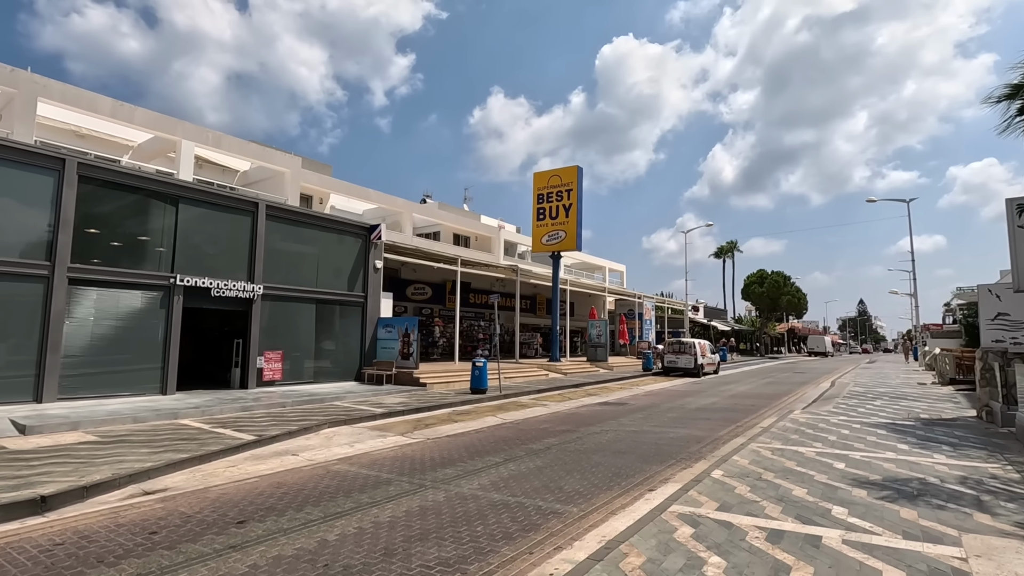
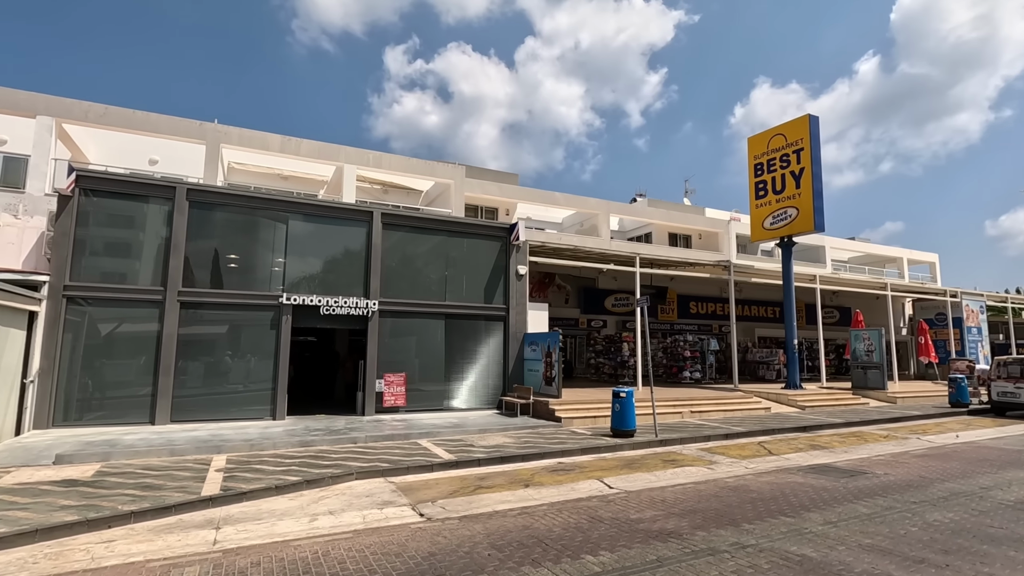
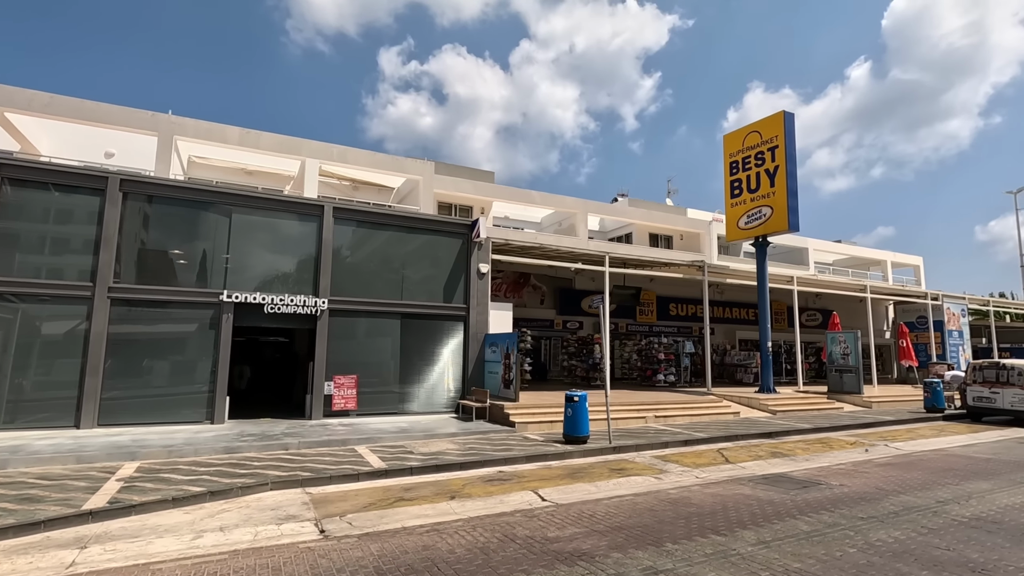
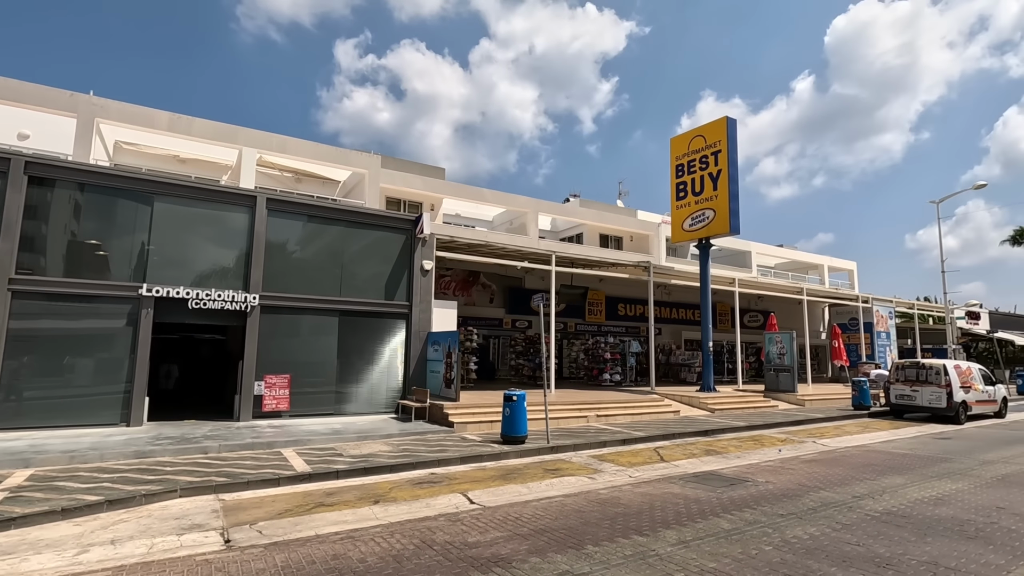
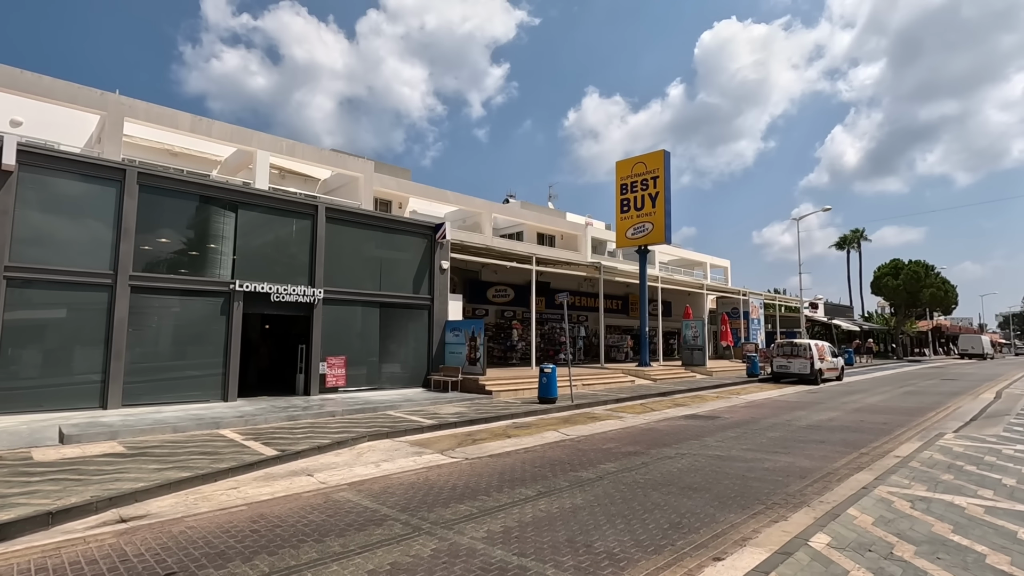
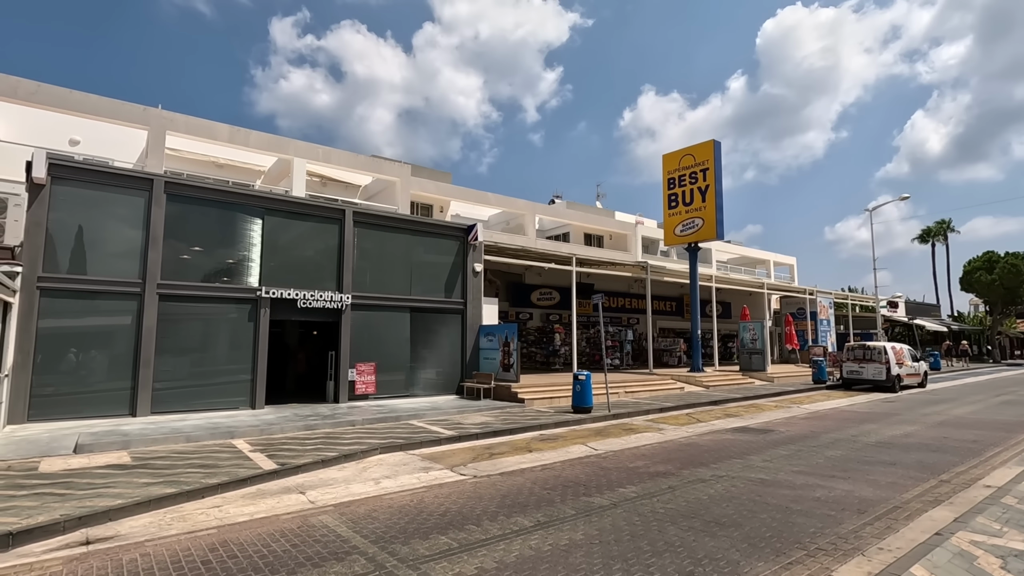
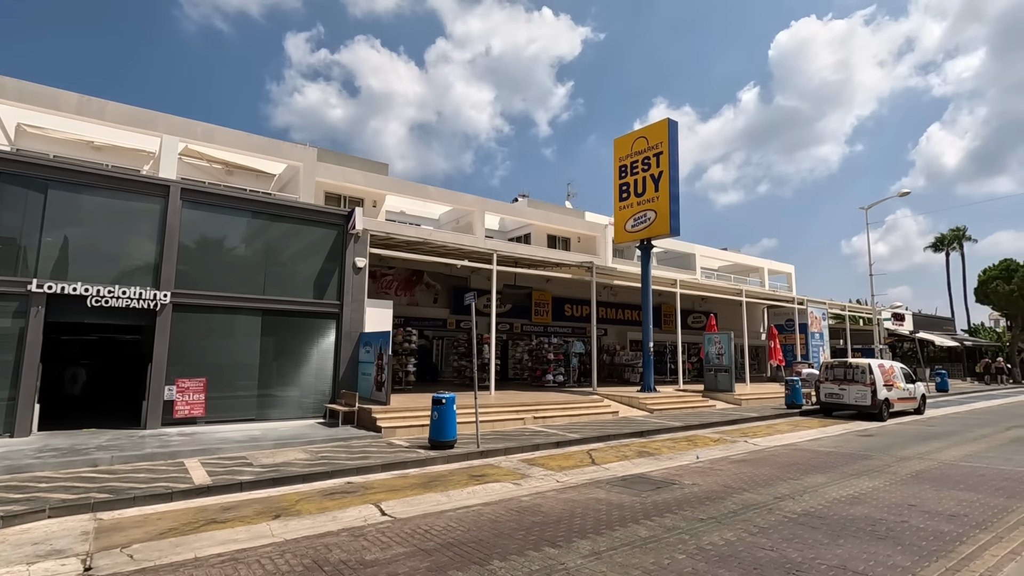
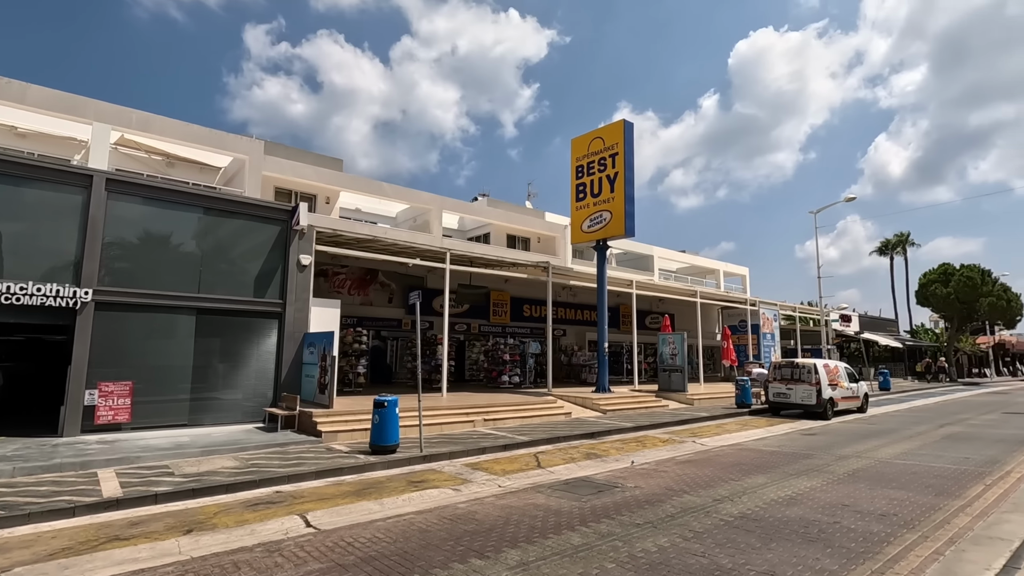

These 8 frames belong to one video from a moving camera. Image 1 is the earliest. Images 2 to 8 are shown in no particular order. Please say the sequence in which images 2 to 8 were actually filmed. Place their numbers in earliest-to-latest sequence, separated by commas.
5, 6, 2, 3, 4, 7, 8
